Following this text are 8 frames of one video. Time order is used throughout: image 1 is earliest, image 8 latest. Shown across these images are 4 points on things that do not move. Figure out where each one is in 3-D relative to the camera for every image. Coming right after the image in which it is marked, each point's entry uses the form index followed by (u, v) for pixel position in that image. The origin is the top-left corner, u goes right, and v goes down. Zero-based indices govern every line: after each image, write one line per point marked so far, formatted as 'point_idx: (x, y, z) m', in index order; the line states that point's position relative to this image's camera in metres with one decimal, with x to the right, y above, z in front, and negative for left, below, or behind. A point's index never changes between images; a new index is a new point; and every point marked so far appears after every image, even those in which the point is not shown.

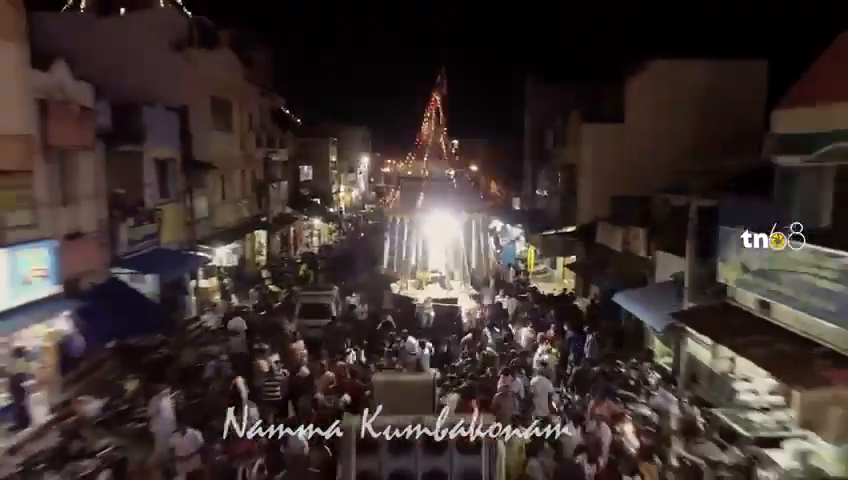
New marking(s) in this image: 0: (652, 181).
0: (+6.1, +1.6, +15.7) m
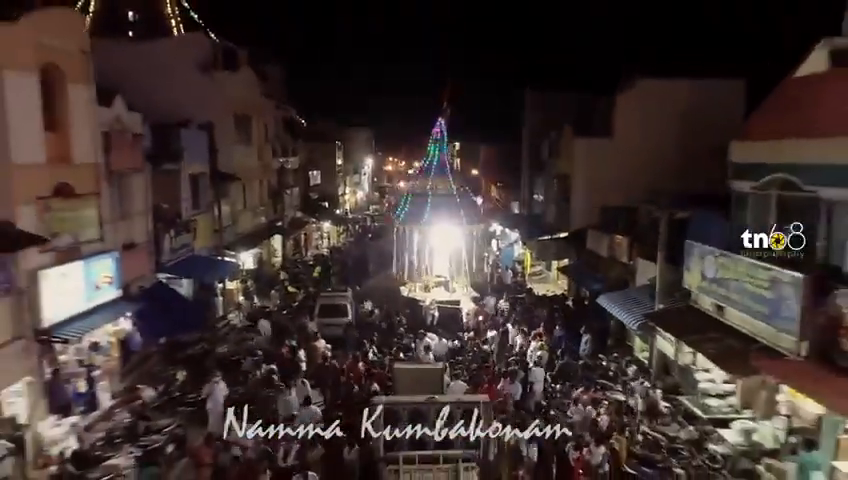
0: (+6.3, +1.5, +17.1) m
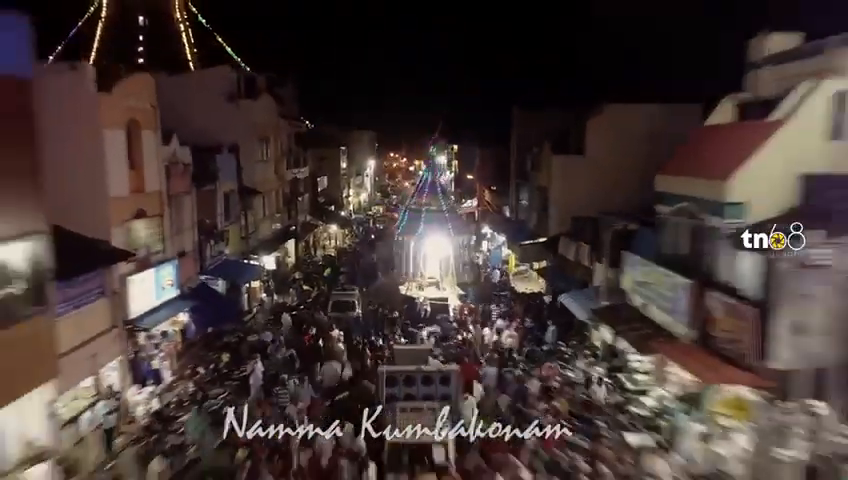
0: (+6.1, +1.3, +19.8) m
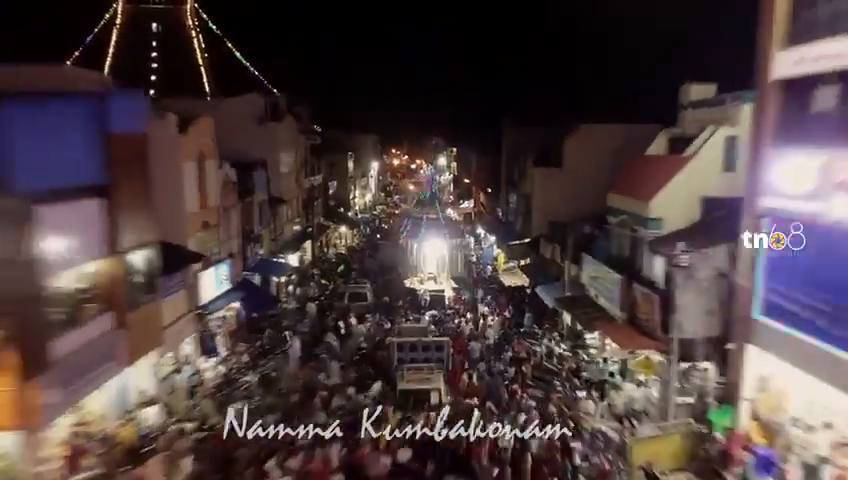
0: (+6.2, +1.3, +23.1) m
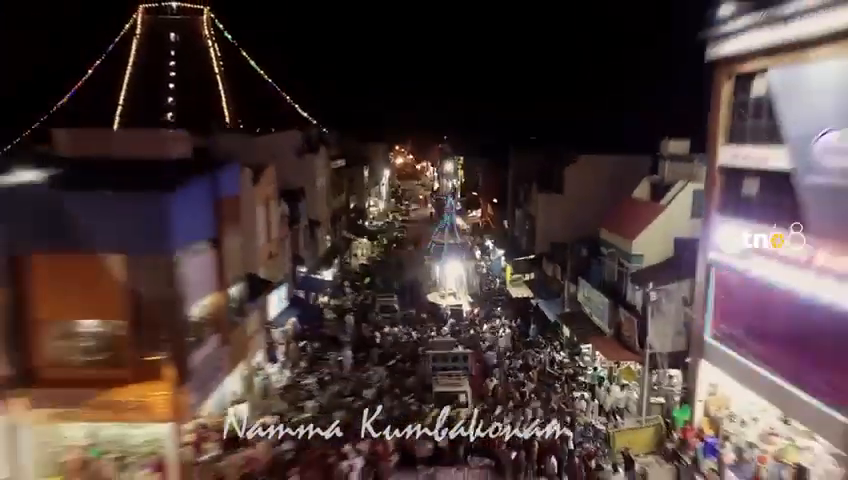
0: (+7.0, +0.5, +26.4) m
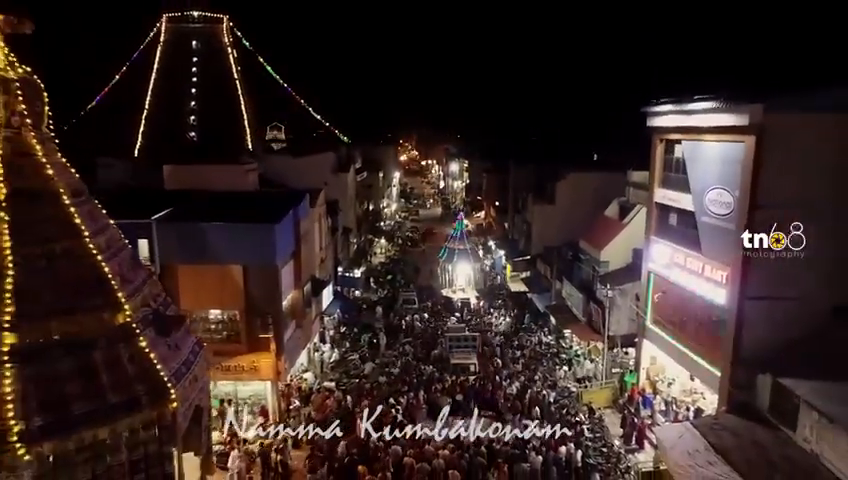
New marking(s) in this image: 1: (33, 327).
0: (+7.7, +0.2, +31.6) m
1: (-4.8, -1.0, +7.1) m
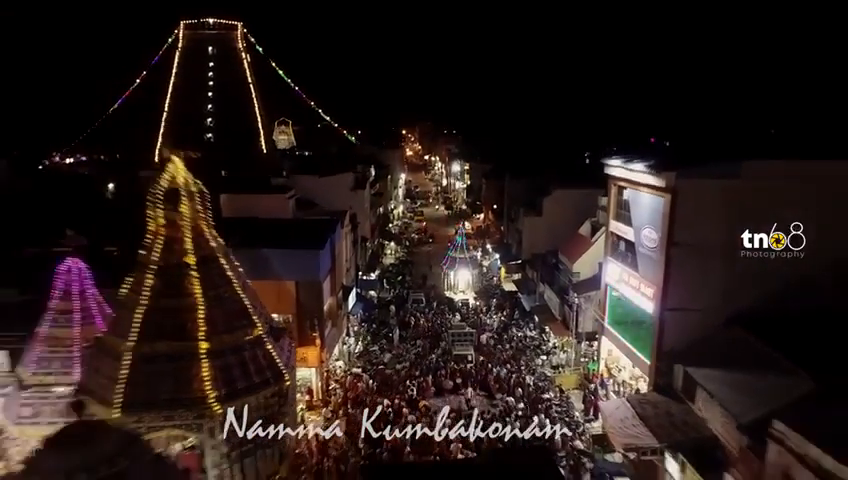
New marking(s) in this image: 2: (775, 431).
0: (+8.1, -0.2, +36.9) m
1: (-4.5, -2.1, +12.4) m
2: (+8.1, -4.4, +13.5) m
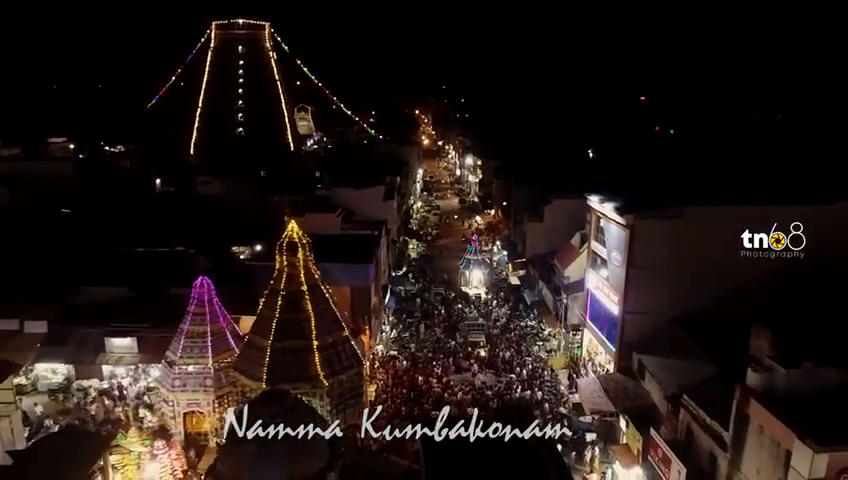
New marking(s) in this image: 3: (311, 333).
0: (+9.5, -0.4, +43.7) m
1: (-3.5, -3.3, +19.6) m
2: (+9.1, -5.6, +20.5) m
3: (-3.8, -3.1, +19.5) m
